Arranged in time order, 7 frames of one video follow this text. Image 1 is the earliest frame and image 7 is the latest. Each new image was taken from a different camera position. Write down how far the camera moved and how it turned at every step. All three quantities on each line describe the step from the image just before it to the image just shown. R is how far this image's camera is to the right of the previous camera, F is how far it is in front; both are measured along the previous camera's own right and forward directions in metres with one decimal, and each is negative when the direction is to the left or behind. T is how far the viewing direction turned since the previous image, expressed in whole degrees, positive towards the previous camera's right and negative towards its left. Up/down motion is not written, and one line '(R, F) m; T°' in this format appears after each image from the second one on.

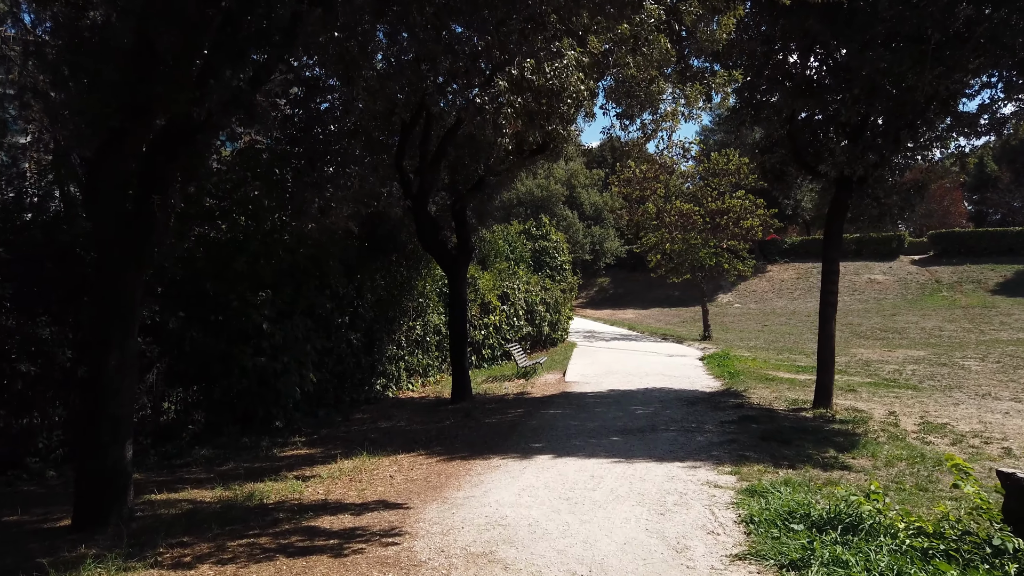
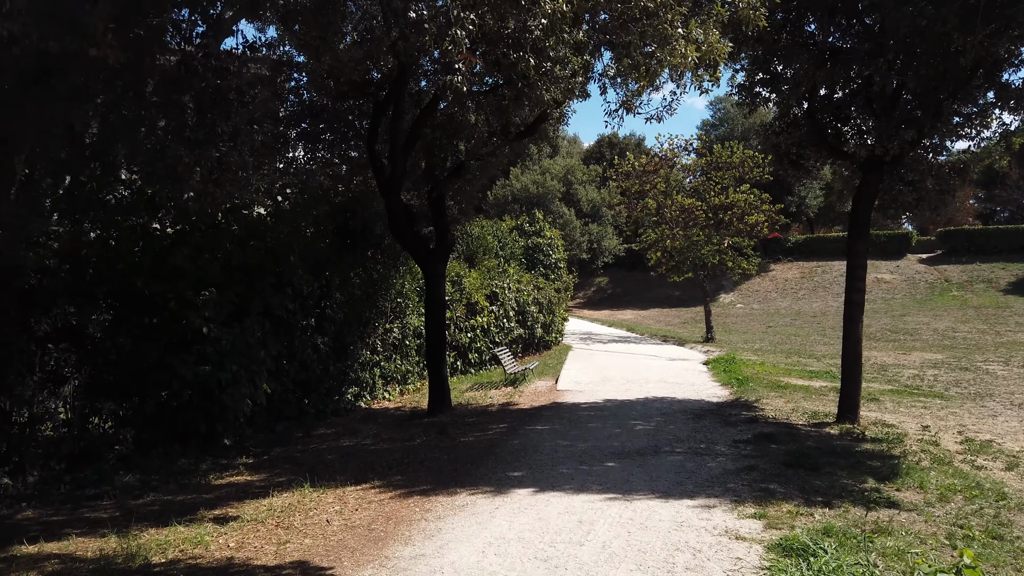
(+0.2, +1.2) m; 0°
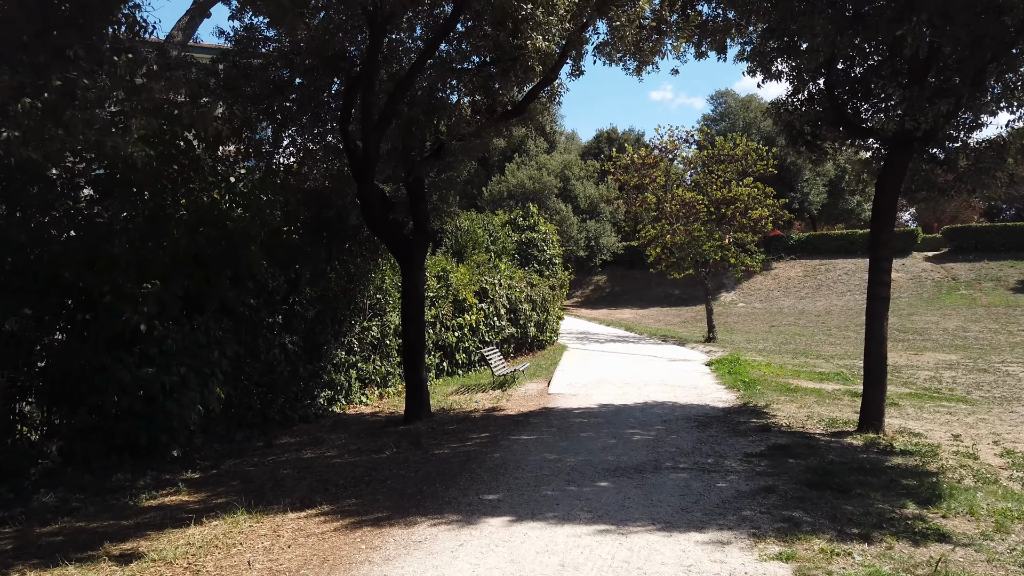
(+0.2, +0.9) m; 0°
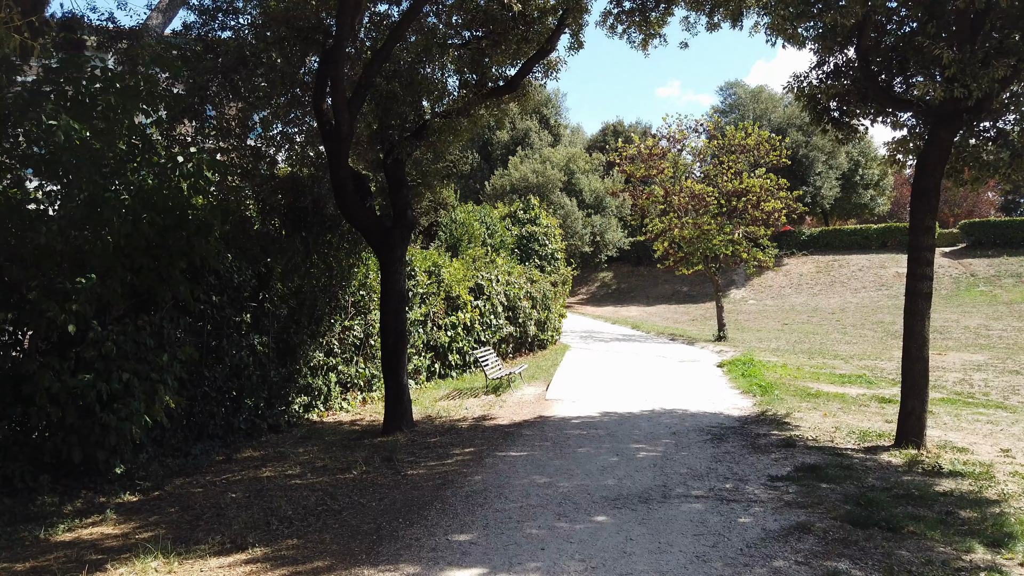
(+0.2, +1.0) m; -1°
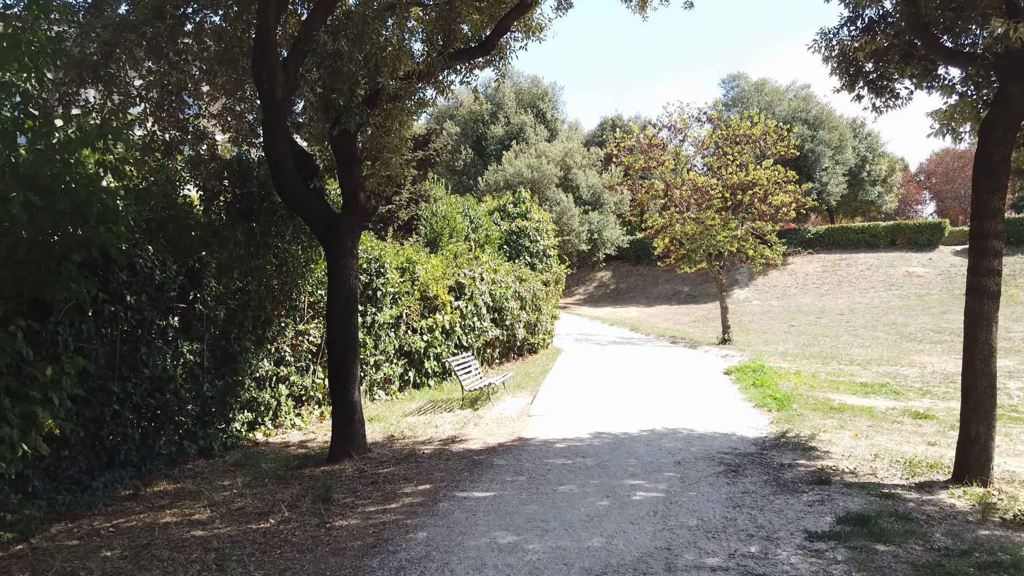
(+0.3, +1.4) m; 0°
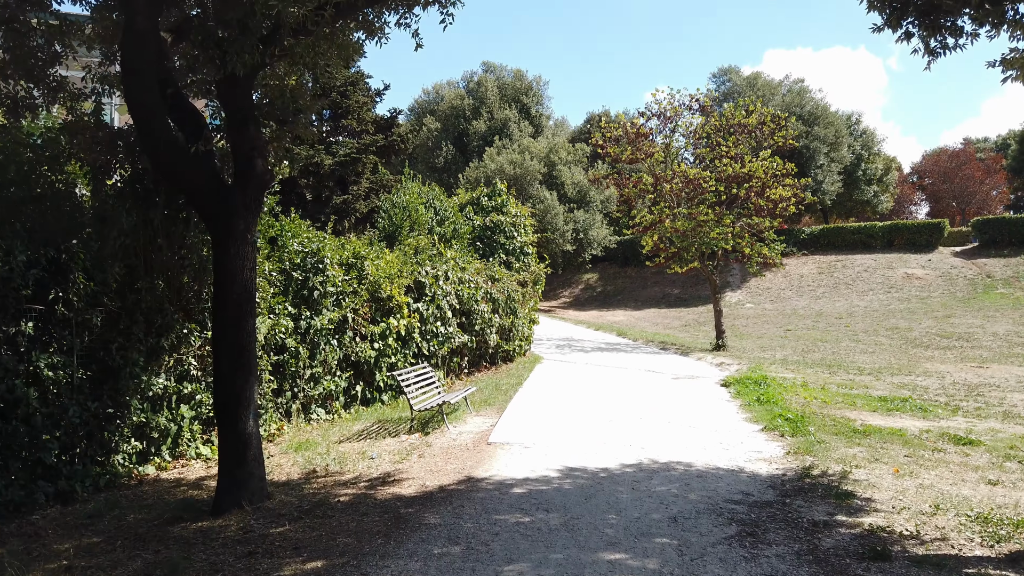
(+0.3, +1.6) m; +1°
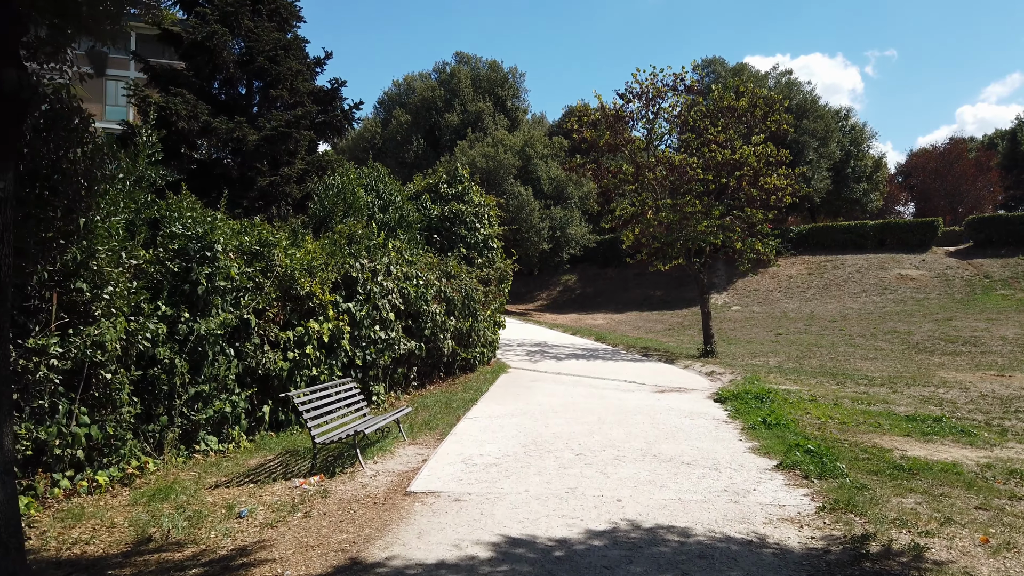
(+0.4, +1.9) m; +1°
